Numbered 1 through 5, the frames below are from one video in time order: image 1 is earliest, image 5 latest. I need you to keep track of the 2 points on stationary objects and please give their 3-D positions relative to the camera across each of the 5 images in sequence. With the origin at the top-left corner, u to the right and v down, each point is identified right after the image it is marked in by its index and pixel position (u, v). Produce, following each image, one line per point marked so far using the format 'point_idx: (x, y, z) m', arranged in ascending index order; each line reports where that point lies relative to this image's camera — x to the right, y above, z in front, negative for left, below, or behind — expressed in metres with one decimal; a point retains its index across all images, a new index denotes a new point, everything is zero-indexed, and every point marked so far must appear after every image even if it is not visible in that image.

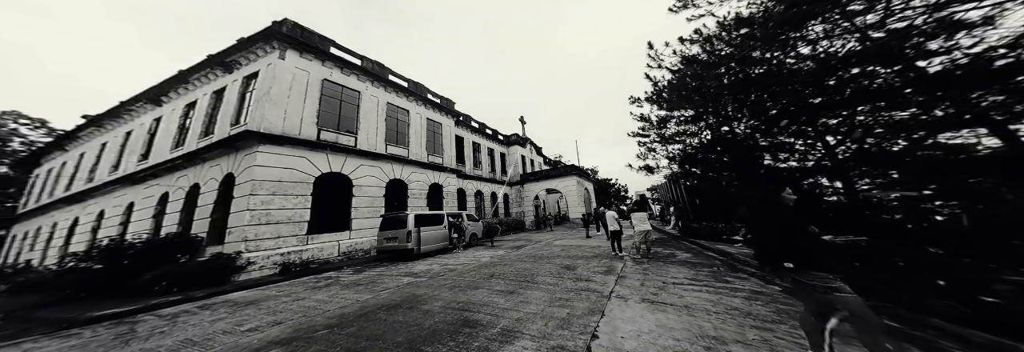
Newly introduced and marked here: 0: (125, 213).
0: (-16.1, -1.6, +9.4) m
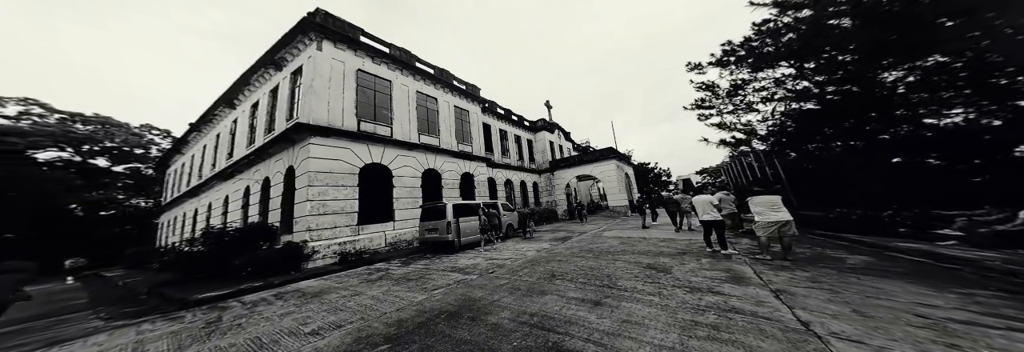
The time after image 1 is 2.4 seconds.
0: (-14.0, -1.5, +11.0) m
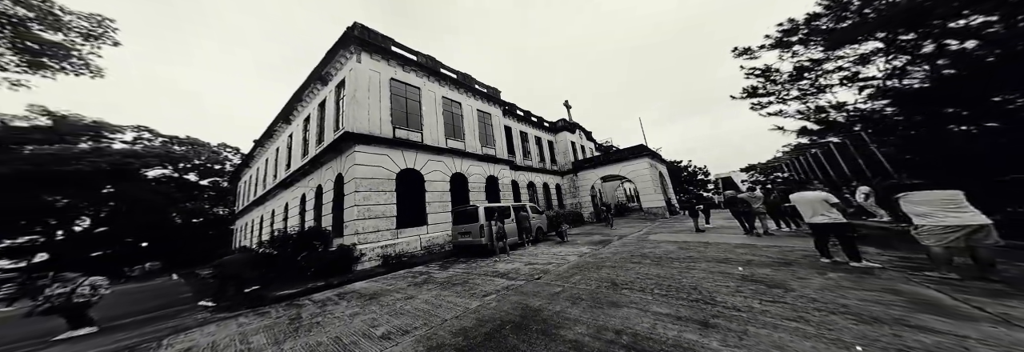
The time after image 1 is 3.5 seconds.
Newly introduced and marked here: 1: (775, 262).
0: (-12.3, -1.9, +12.0) m
1: (+4.1, -1.3, +3.4) m
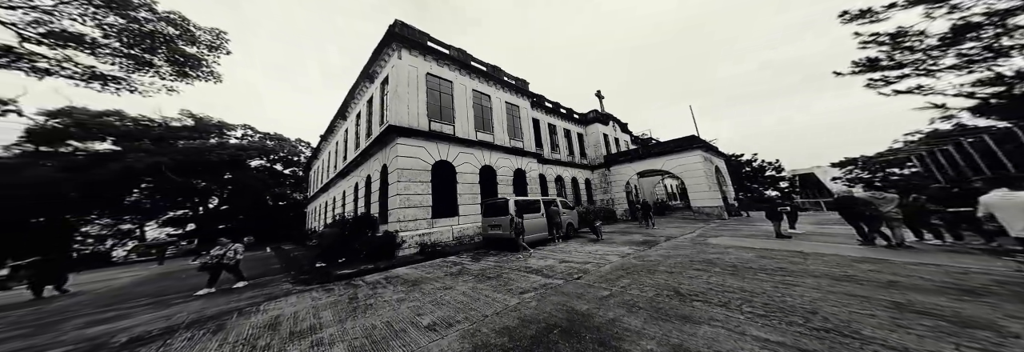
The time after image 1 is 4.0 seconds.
0: (-10.0, -1.3, +13.4) m
1: (+4.8, -1.2, +2.4) m
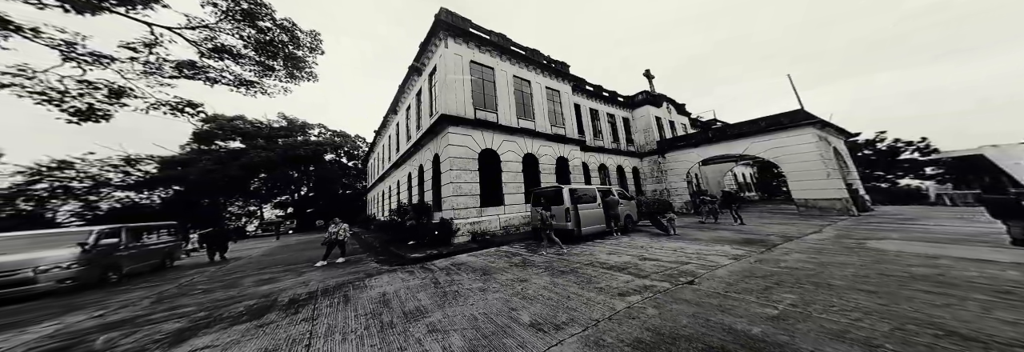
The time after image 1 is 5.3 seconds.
0: (-5.6, -0.7, +14.0) m
1: (+7.0, -1.0, +0.5) m
